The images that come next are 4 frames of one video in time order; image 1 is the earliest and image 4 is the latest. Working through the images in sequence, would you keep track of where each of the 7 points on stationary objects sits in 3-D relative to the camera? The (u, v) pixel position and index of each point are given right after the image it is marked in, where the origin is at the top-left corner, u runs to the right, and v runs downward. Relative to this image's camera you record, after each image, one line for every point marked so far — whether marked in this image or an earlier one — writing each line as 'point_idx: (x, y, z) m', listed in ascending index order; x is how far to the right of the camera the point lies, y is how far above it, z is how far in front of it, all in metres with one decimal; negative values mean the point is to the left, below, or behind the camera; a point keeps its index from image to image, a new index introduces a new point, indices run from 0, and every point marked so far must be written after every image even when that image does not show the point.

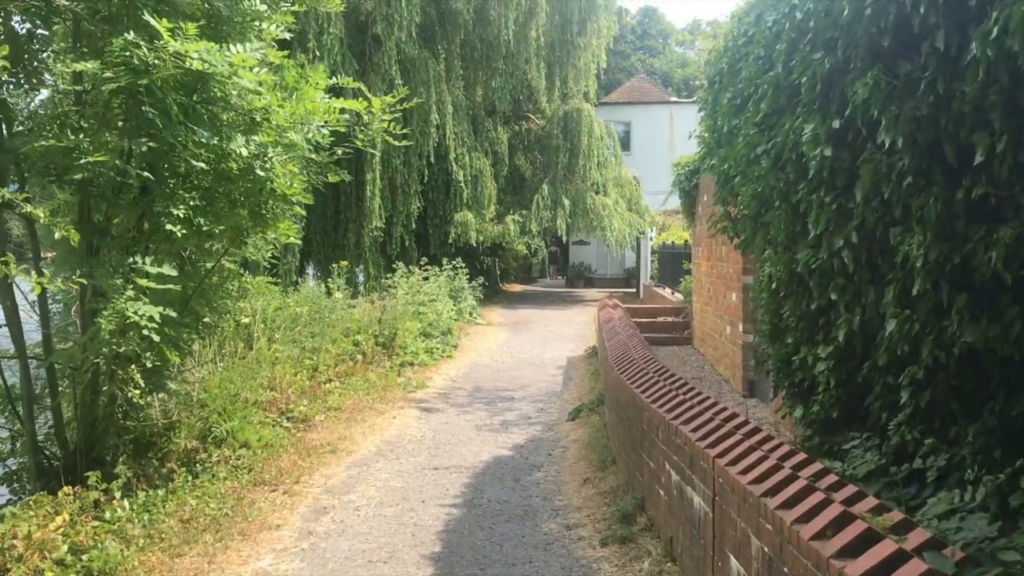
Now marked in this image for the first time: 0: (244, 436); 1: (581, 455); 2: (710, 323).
0: (-2.1, -1.1, +6.3) m
1: (+0.5, -1.3, +6.2) m
2: (+2.4, -0.4, +9.6) m
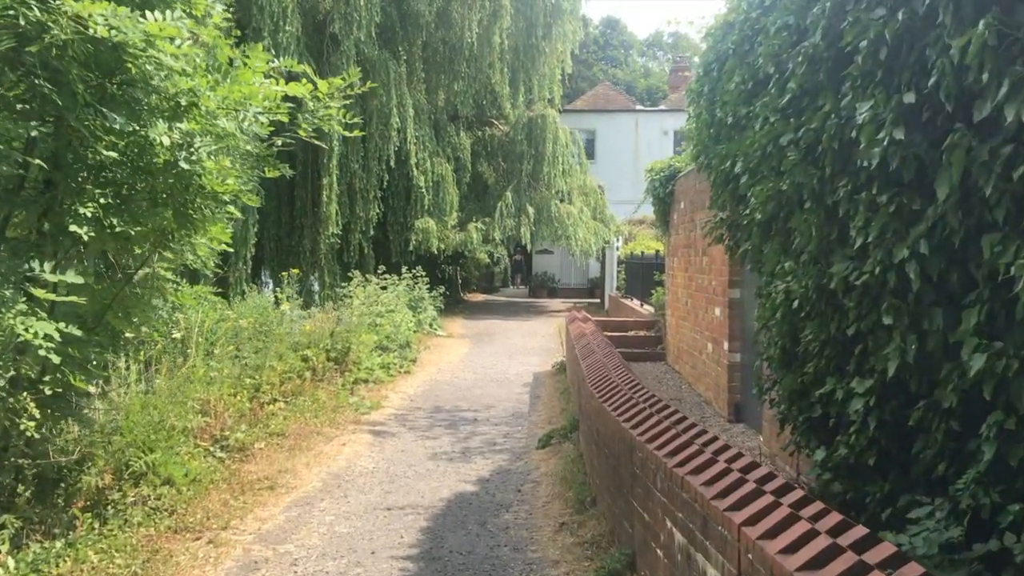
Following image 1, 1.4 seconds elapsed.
0: (-2.3, -1.2, +5.4) m
1: (+0.3, -1.4, +5.5) m
2: (+2.0, -0.6, +9.0) m
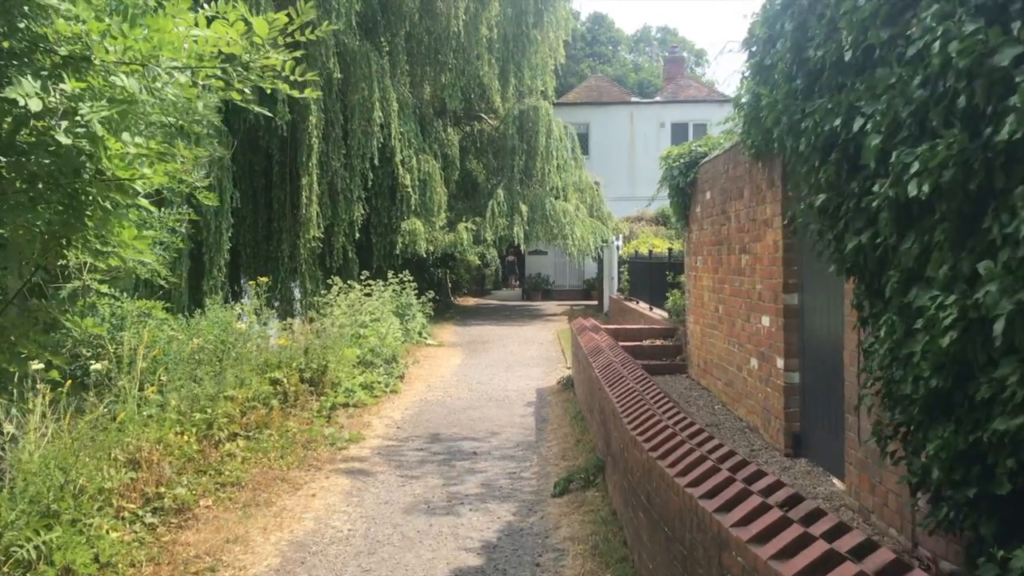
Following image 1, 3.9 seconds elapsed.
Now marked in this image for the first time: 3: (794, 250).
0: (-2.2, -1.3, +4.1) m
1: (+0.4, -1.4, +4.2) m
2: (+2.0, -0.6, +7.7) m
3: (+2.0, +0.3, +5.7) m
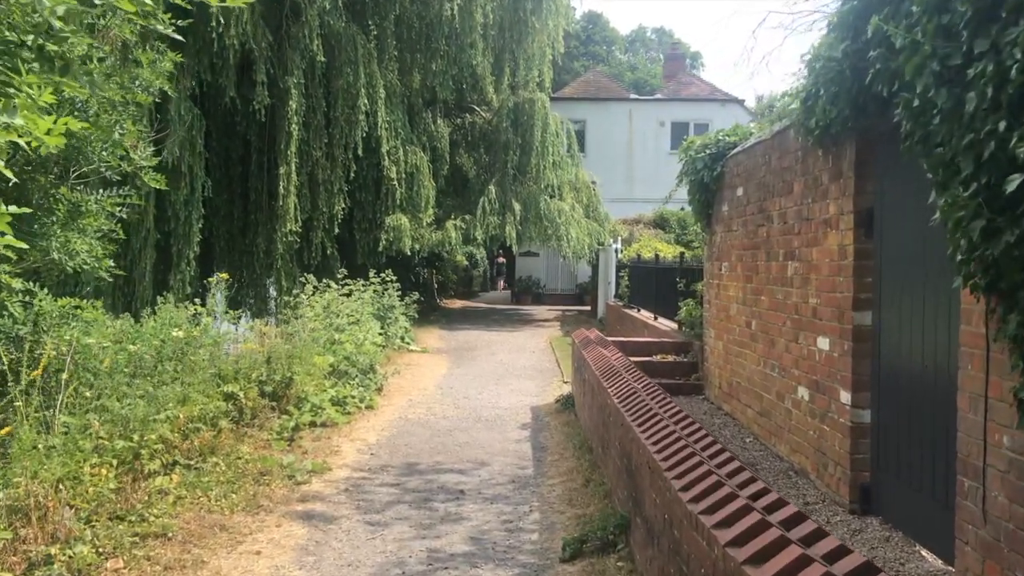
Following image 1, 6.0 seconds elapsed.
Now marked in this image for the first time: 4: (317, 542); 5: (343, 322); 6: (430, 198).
0: (-2.2, -1.3, +2.9) m
1: (+0.4, -1.5, +3.0) m
2: (+2.0, -0.7, +6.6) m
3: (+2.0, +0.2, +4.6) m
4: (-1.1, -1.5, +4.8) m
5: (-2.1, -0.4, +10.0) m
6: (-1.5, +1.6, +14.4) m
